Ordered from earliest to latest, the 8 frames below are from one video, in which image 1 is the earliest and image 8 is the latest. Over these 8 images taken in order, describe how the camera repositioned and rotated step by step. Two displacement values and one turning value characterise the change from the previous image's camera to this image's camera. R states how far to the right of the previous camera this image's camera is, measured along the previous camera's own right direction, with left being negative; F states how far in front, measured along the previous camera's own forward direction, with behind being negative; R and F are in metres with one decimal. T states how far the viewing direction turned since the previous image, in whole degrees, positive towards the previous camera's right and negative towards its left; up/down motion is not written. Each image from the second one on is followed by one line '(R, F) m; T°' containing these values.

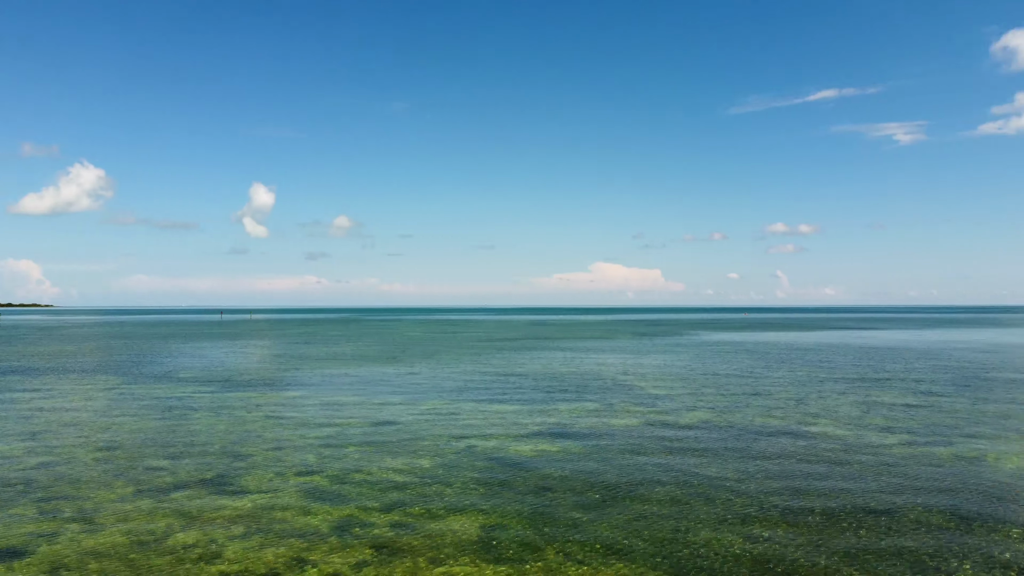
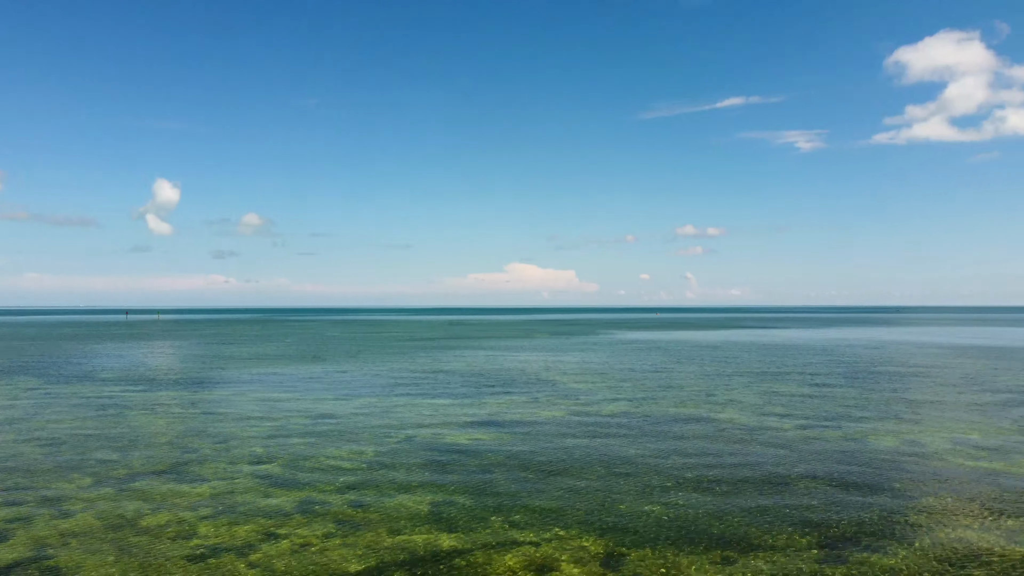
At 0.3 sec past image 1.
(-0.4, -0.8) m; +8°
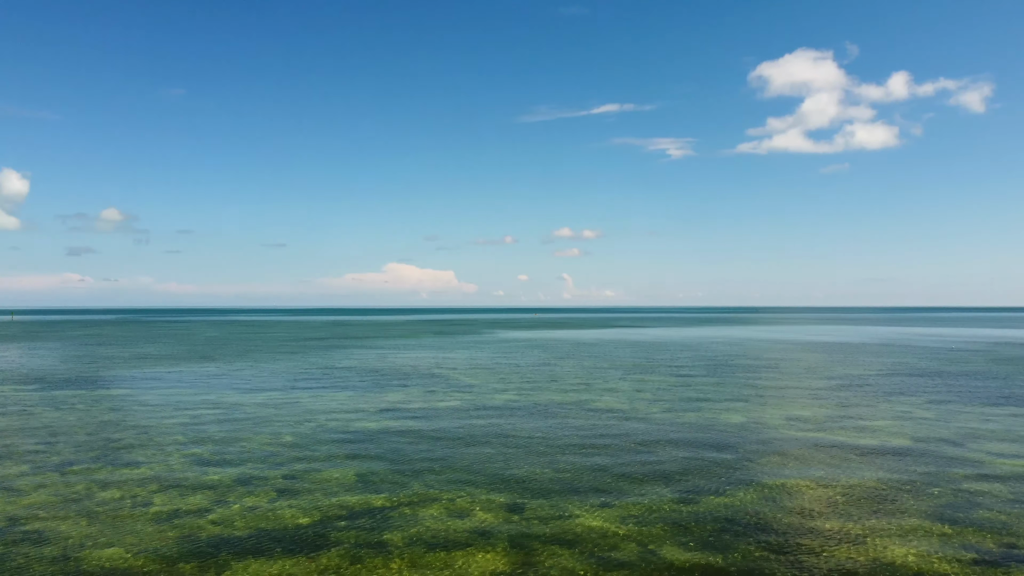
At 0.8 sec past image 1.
(-0.5, -1.4) m; +11°
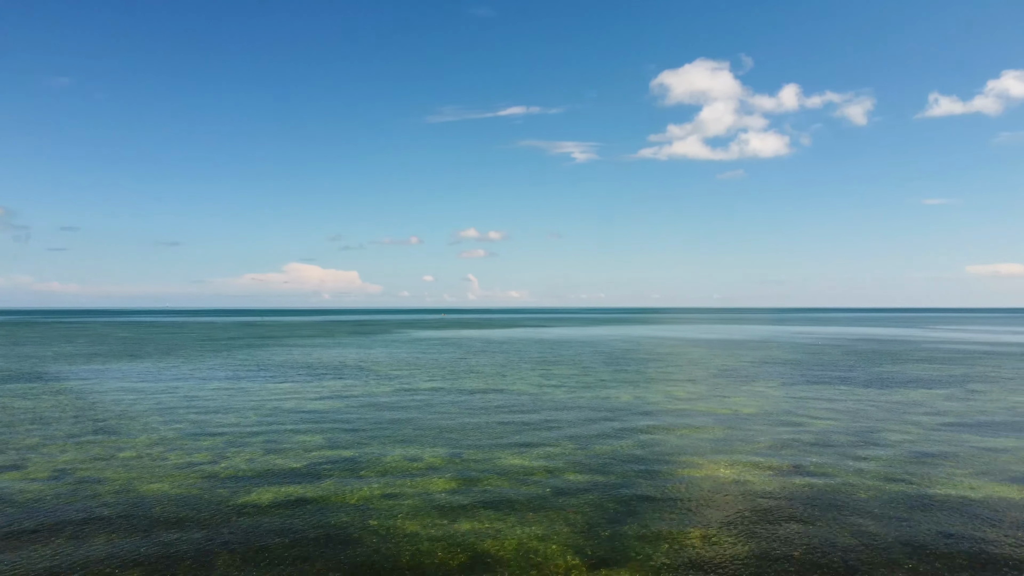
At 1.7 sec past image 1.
(-0.6, -2.3) m; +9°
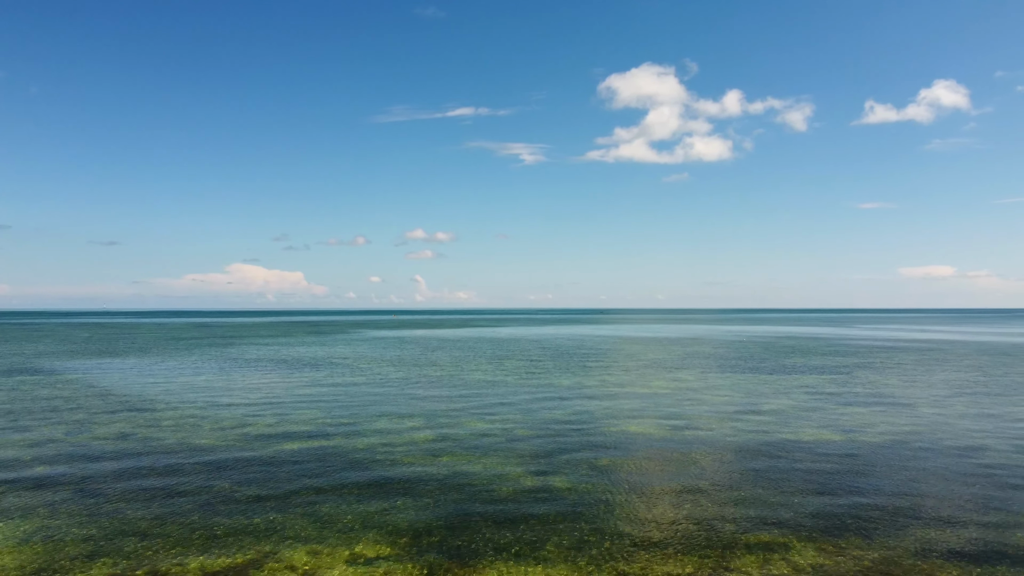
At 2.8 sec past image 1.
(-0.3, -2.5) m; +5°
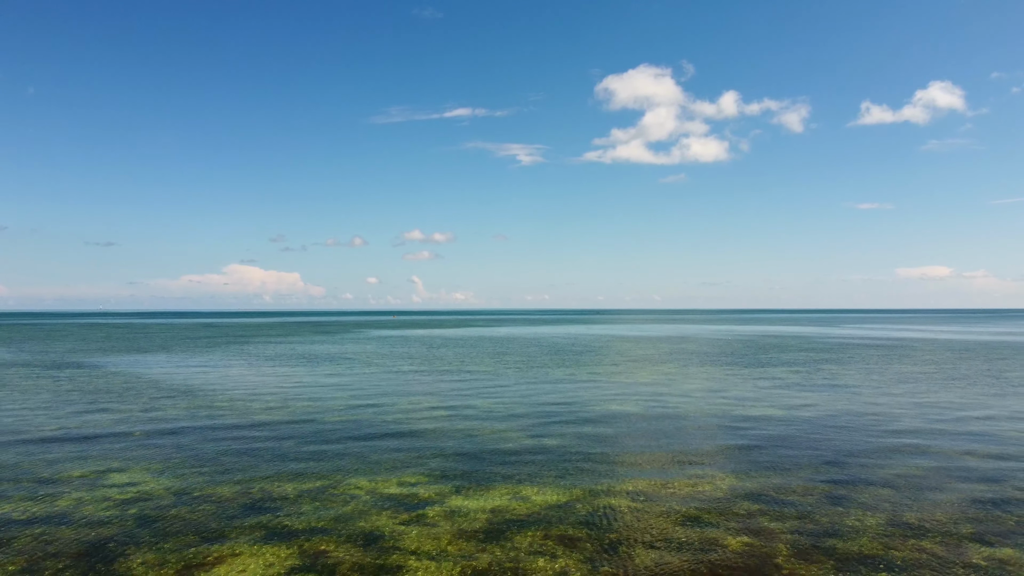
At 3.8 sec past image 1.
(-0.1, -1.9) m; 0°
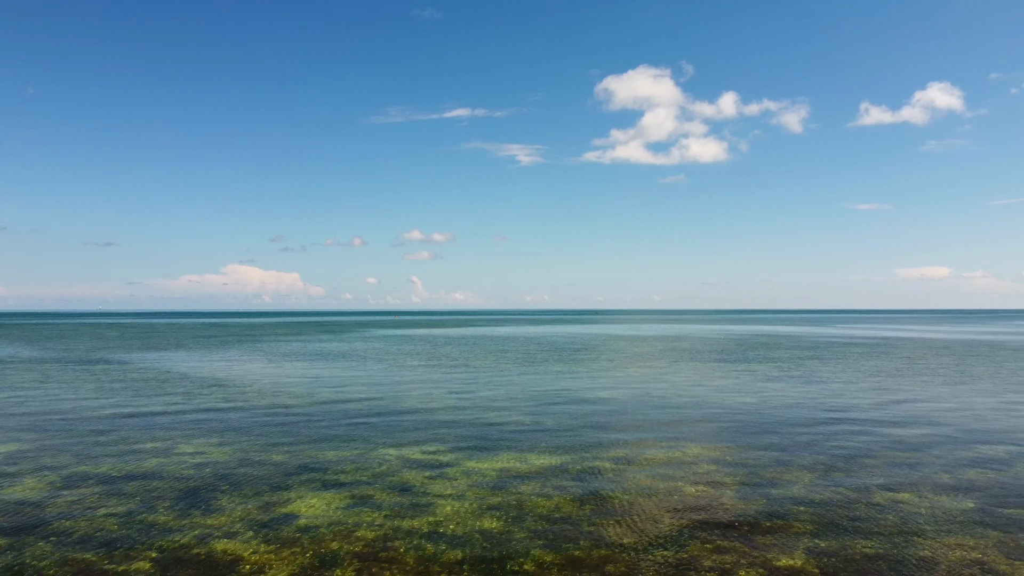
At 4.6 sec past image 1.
(-0.1, -1.3) m; 0°
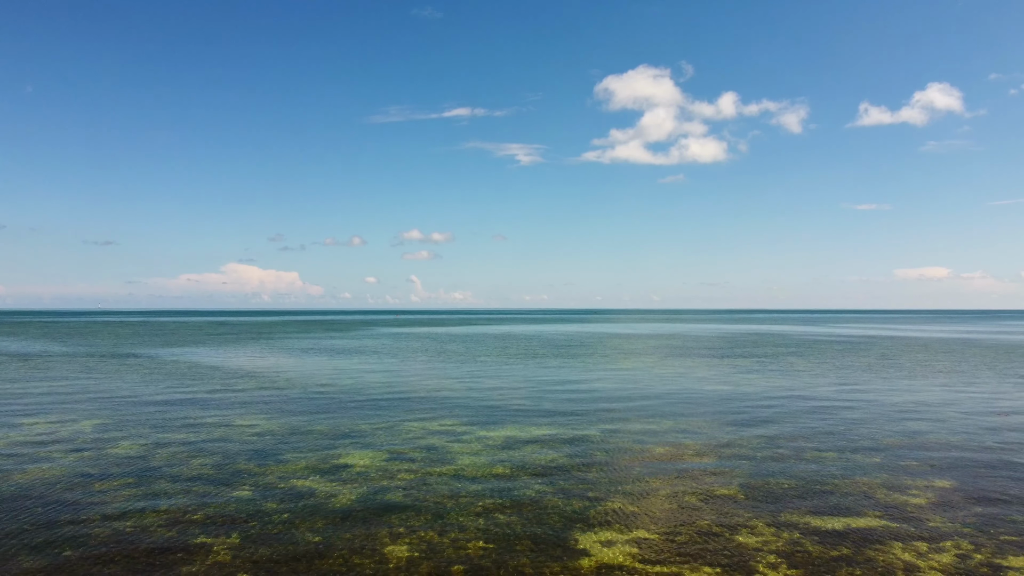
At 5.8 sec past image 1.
(-0.1, -1.5) m; 0°
